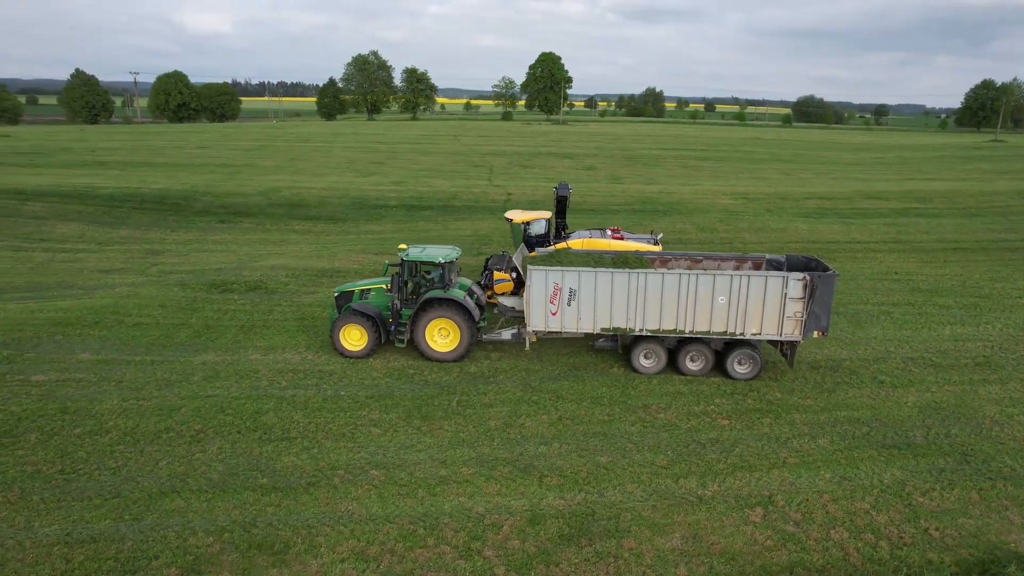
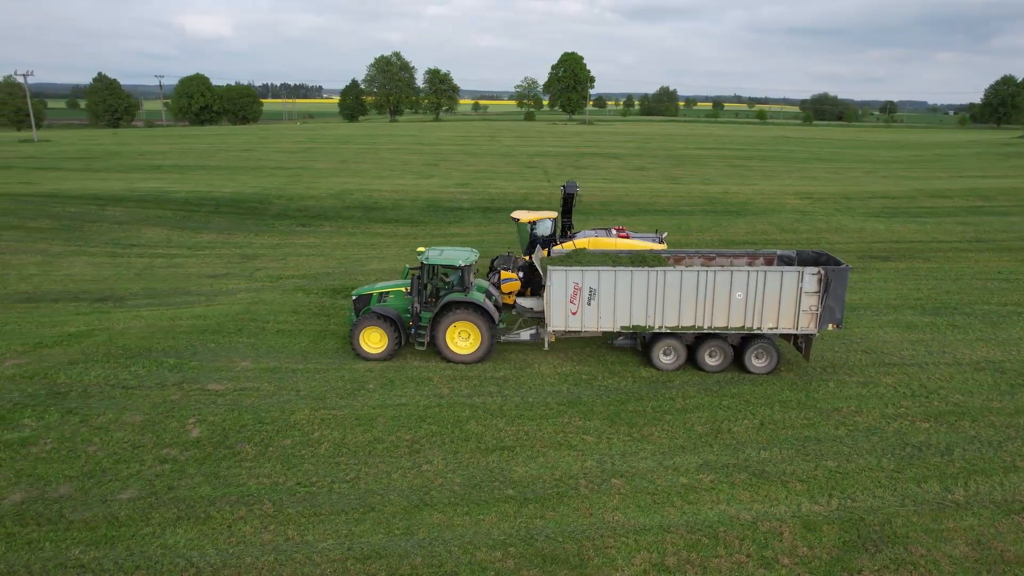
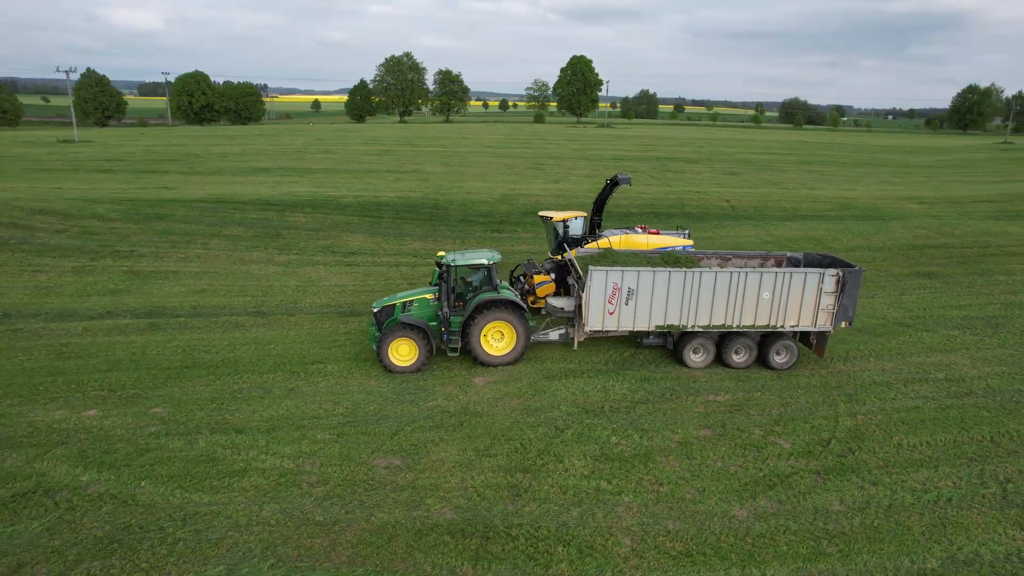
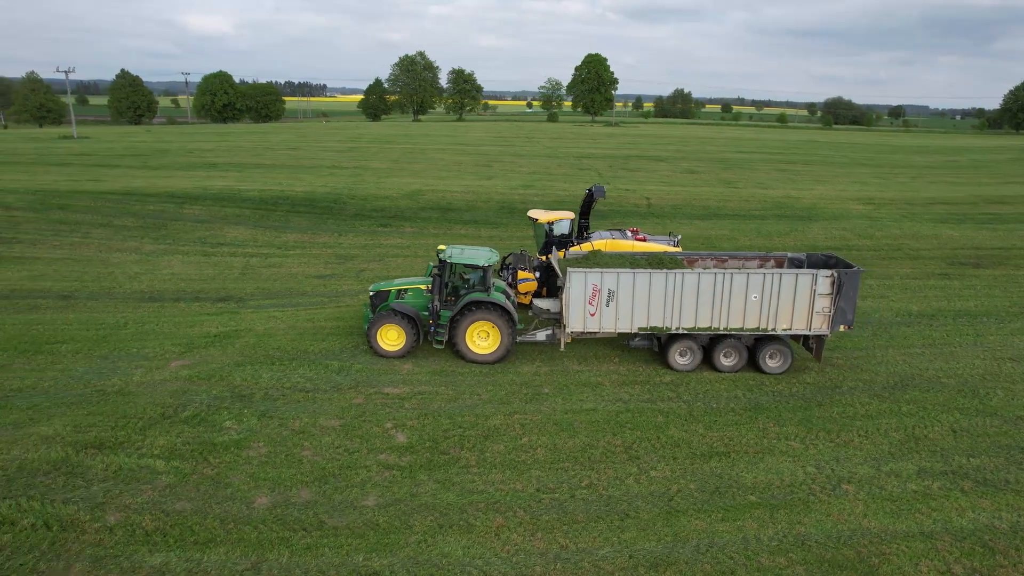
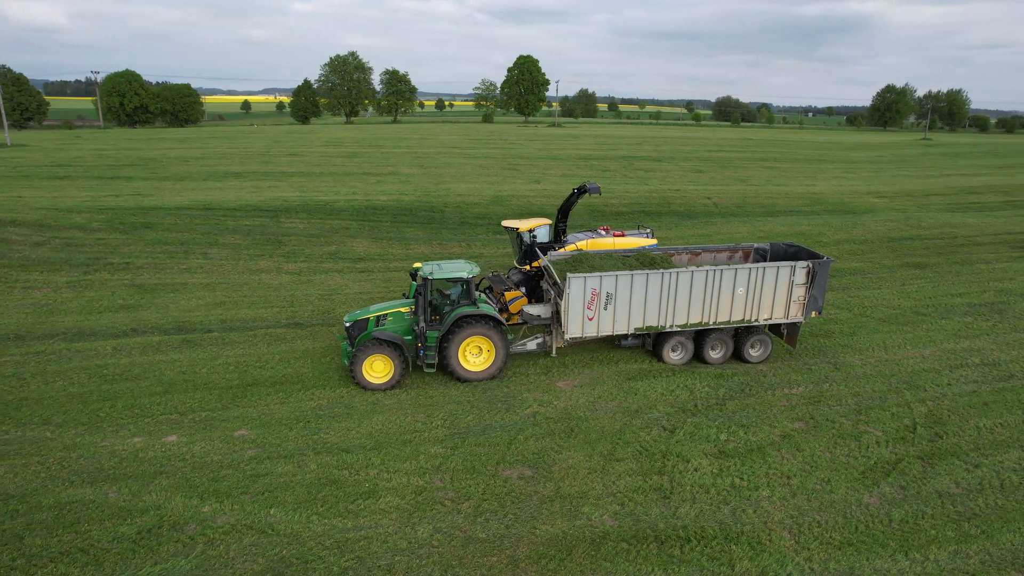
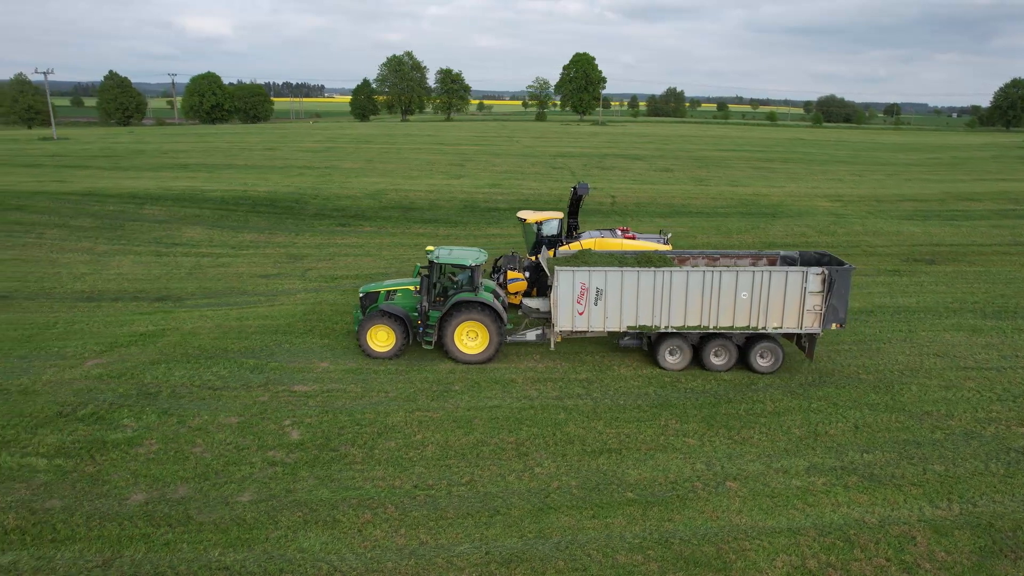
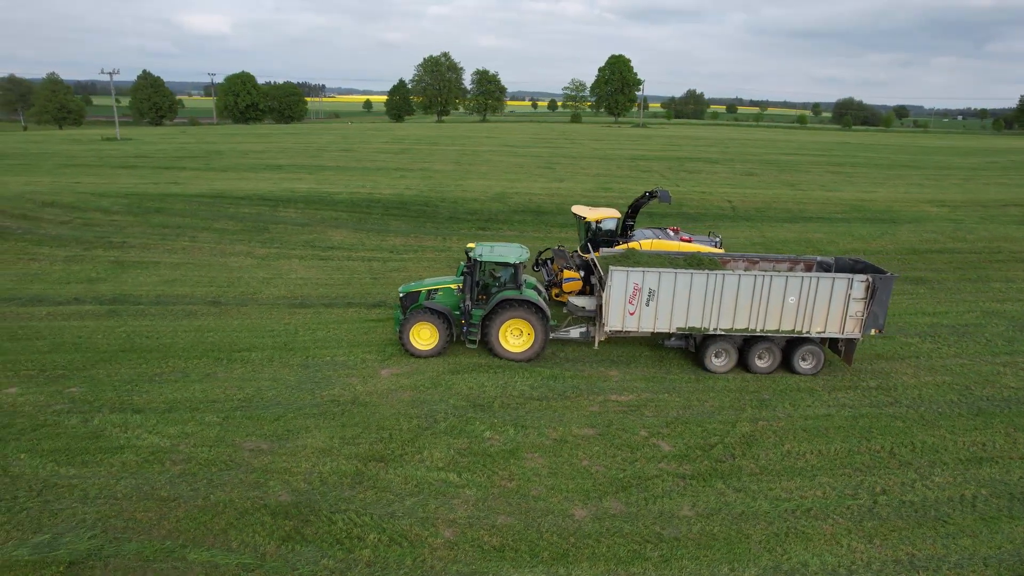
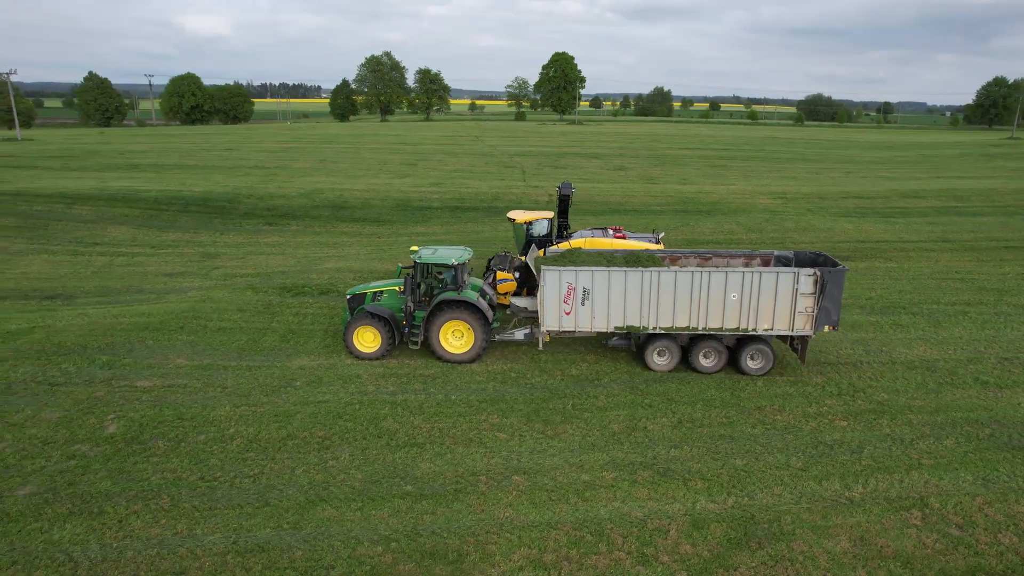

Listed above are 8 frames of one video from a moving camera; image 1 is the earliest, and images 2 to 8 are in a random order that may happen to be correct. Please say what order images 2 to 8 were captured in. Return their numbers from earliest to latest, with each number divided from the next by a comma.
8, 2, 6, 4, 7, 3, 5
